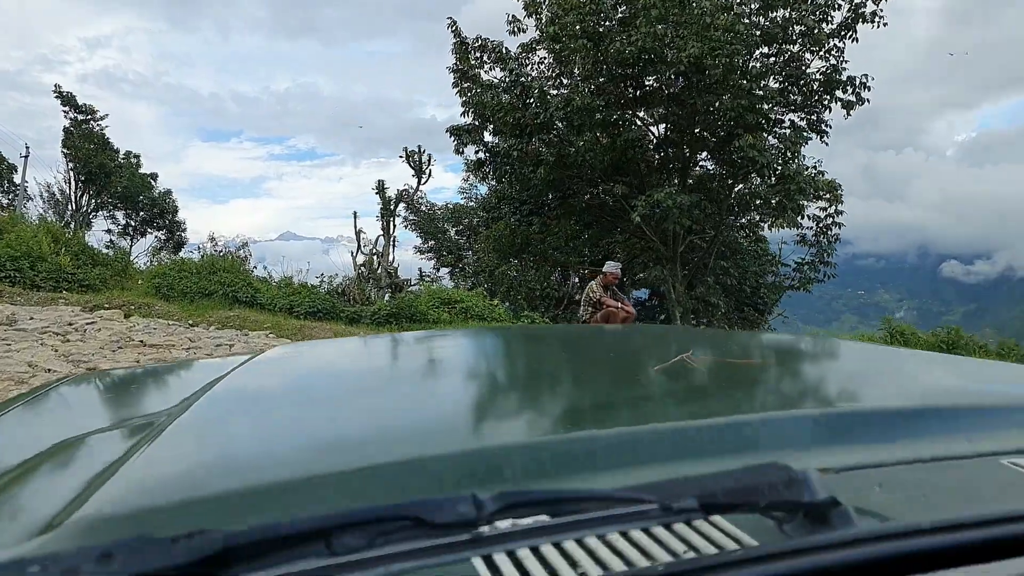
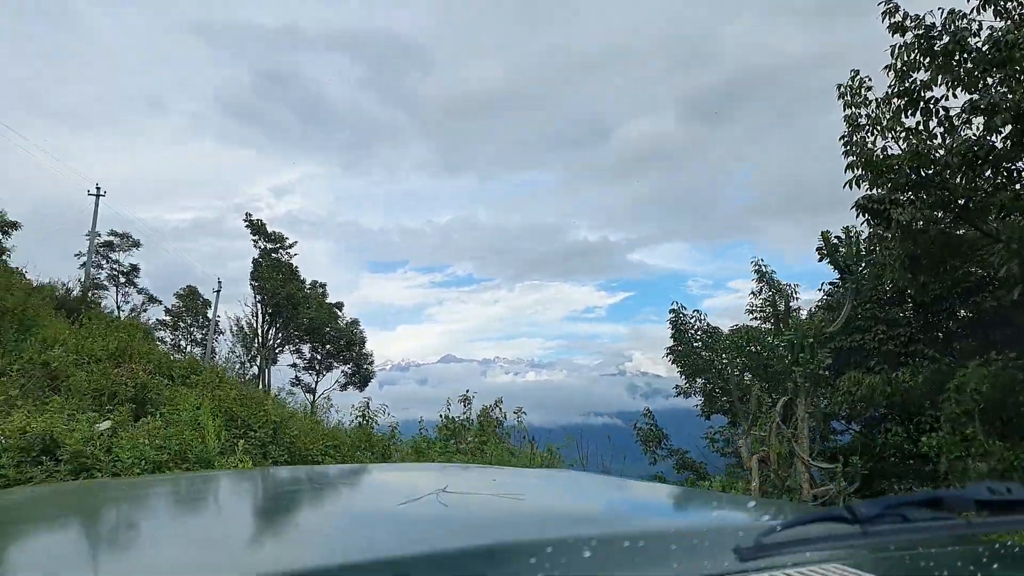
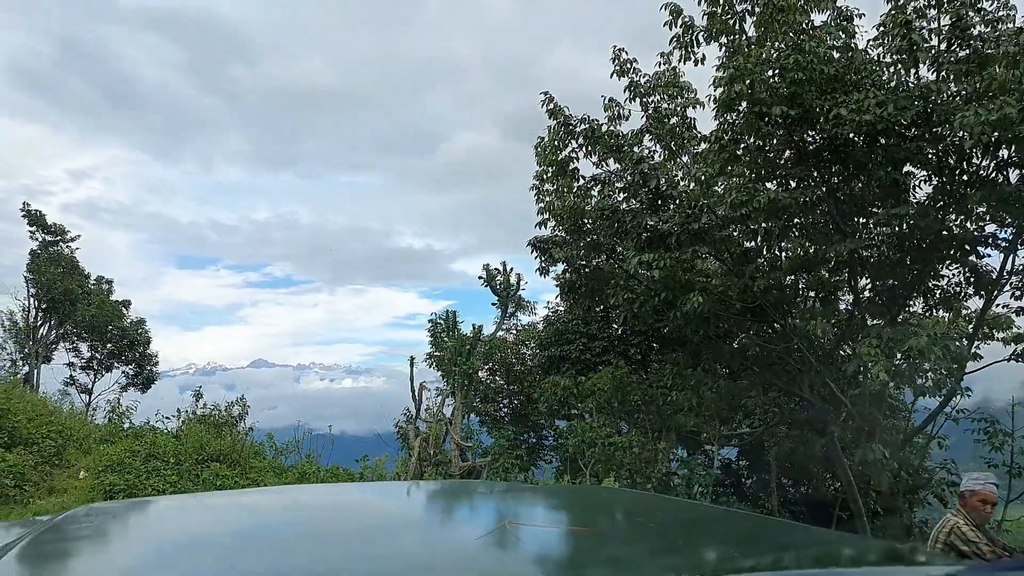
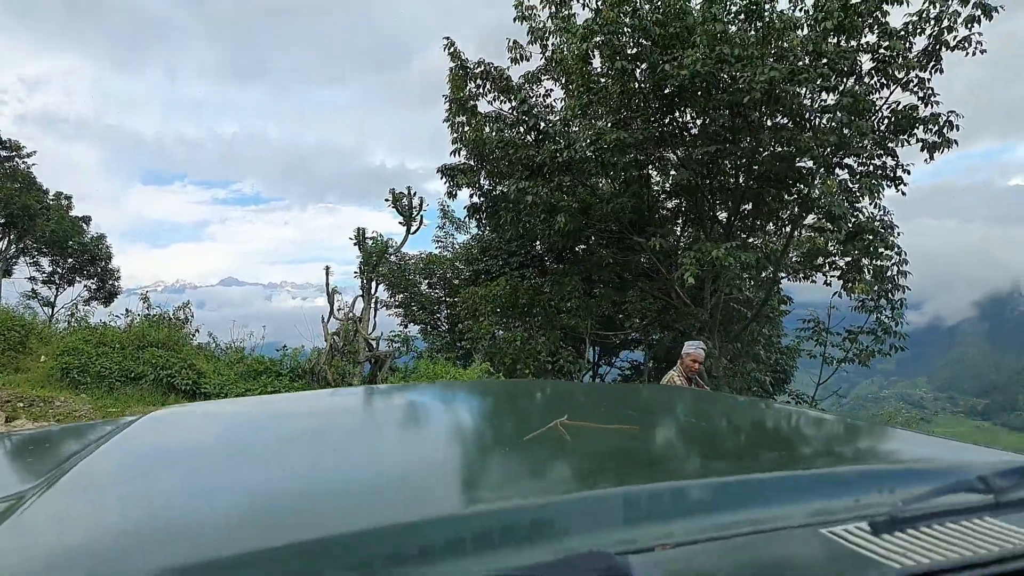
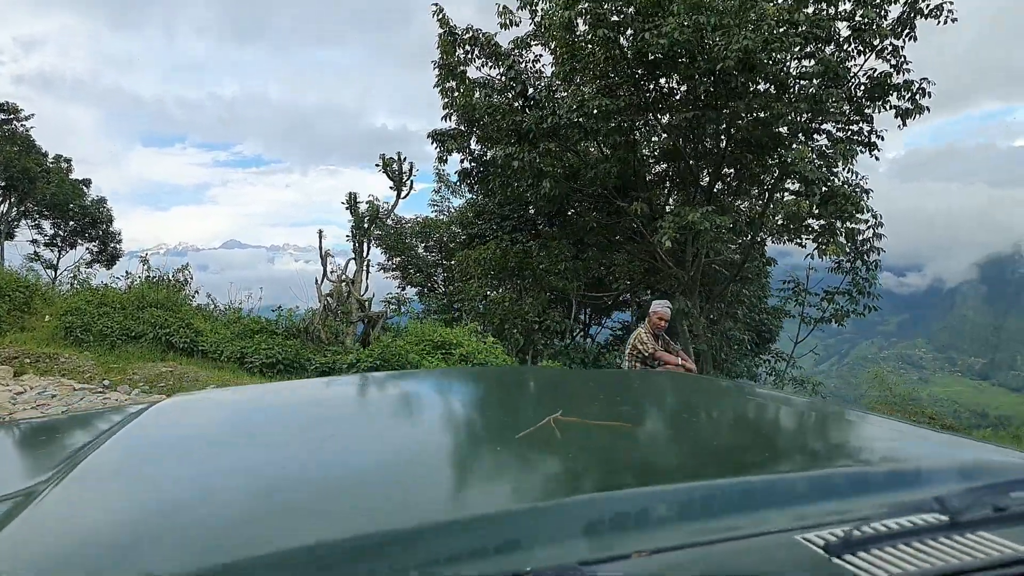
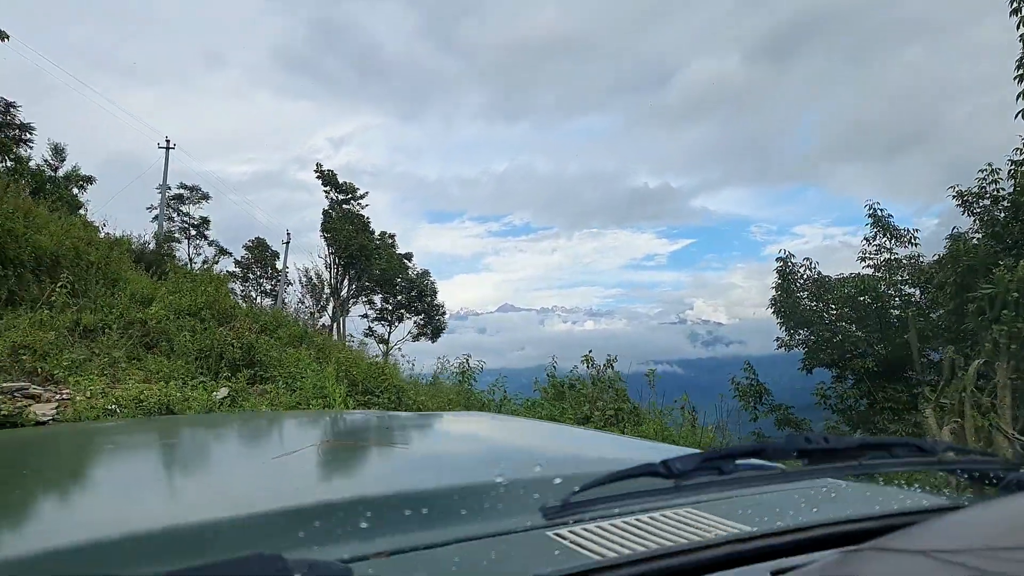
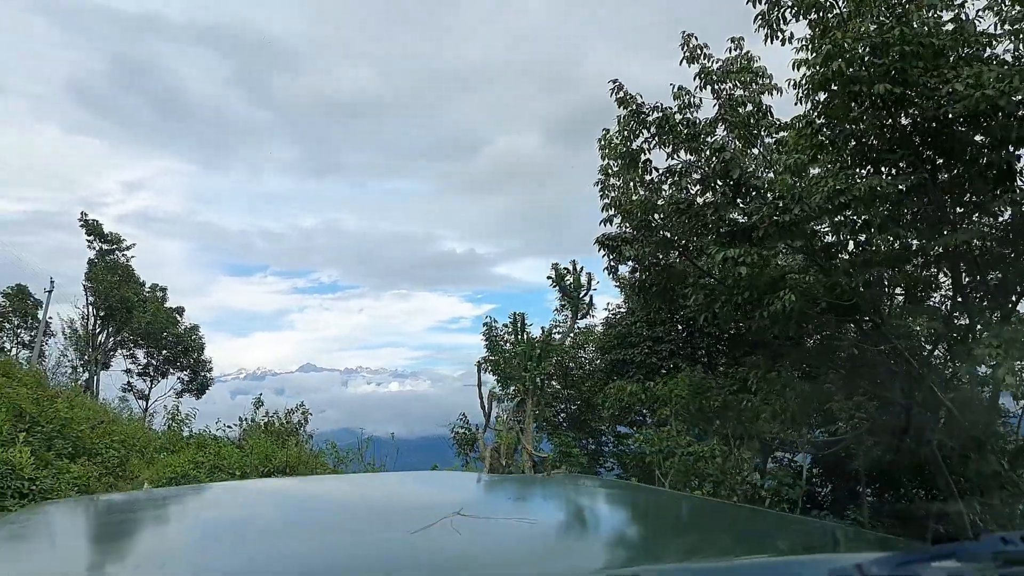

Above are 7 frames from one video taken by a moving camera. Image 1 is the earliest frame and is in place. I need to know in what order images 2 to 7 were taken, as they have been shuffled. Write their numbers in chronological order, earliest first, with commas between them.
5, 4, 3, 7, 2, 6
